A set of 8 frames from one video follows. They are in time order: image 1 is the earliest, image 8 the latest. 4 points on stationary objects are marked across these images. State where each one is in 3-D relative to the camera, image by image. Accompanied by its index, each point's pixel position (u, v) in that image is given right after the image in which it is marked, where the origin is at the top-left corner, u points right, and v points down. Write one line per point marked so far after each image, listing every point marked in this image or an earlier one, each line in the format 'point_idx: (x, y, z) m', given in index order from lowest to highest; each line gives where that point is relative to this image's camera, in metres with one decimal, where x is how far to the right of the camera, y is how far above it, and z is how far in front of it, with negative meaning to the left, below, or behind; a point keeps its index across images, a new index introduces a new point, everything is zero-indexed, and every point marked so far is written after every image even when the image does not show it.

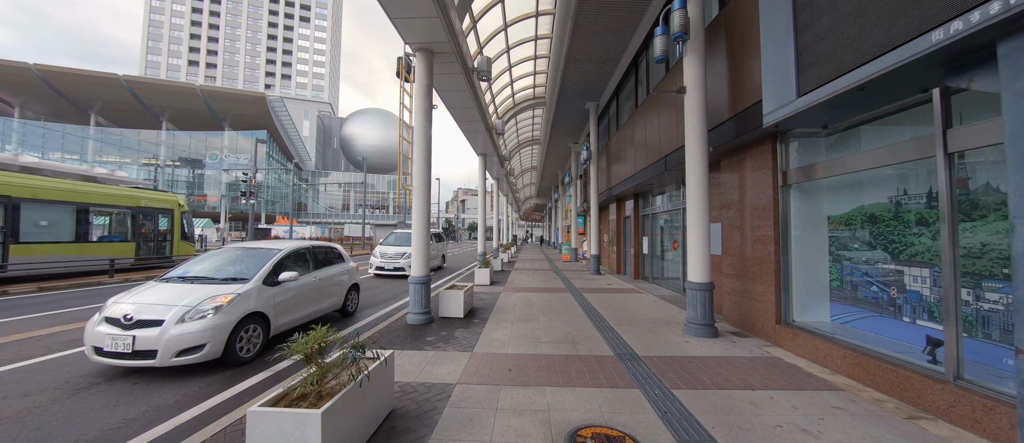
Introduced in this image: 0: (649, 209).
0: (+4.9, +0.5, +11.0) m
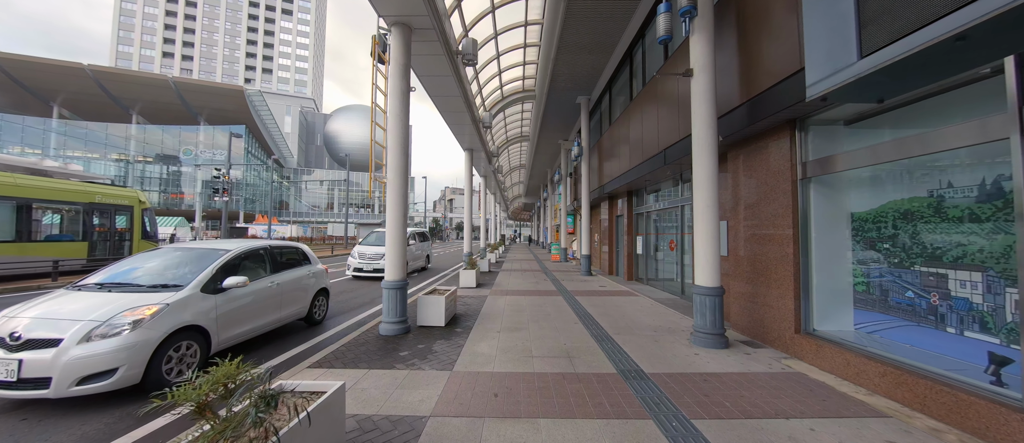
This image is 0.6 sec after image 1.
0: (+4.5, +0.5, +10.5) m
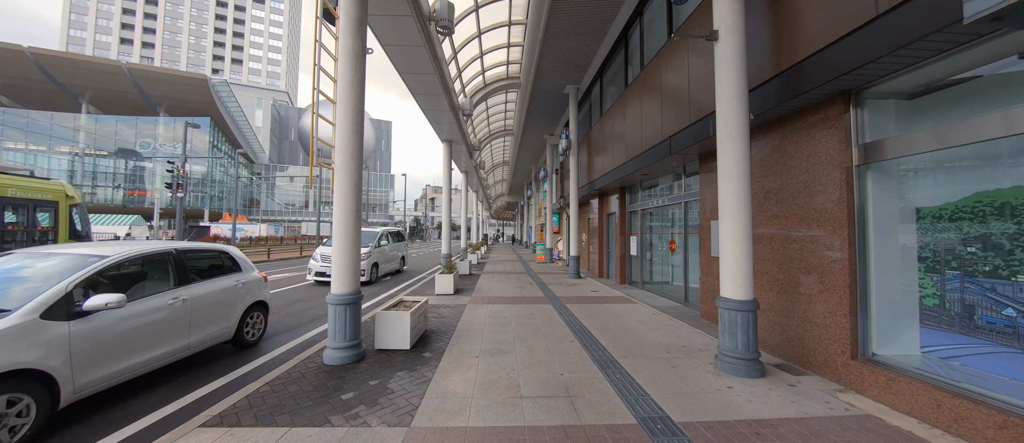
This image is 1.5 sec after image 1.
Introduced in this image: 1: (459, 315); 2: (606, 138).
0: (+4.0, +0.5, +9.6) m
1: (-1.1, -1.9, +6.4) m
2: (+3.3, +2.9, +10.9) m
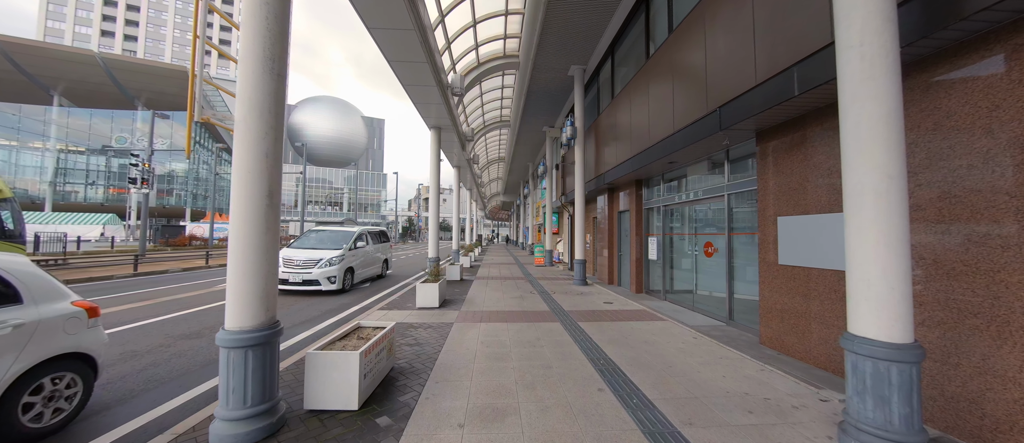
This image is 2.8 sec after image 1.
0: (+3.9, +0.6, +8.2) m
1: (-1.1, -1.9, +4.9) m
2: (+3.3, +3.0, +9.4) m
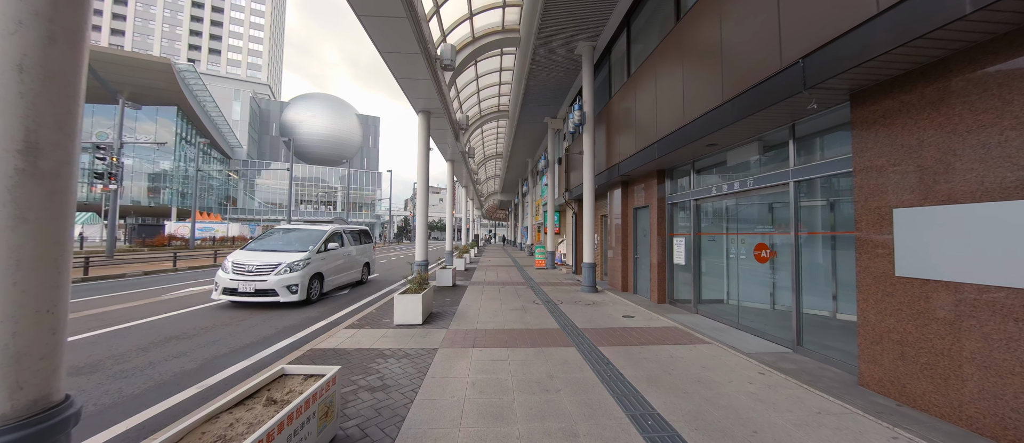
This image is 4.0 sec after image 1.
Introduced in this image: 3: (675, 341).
0: (+3.9, +0.6, +7.0) m
1: (-1.1, -1.8, +3.5) m
2: (+3.3, +3.0, +8.1) m
3: (+2.5, -1.9, +4.8) m
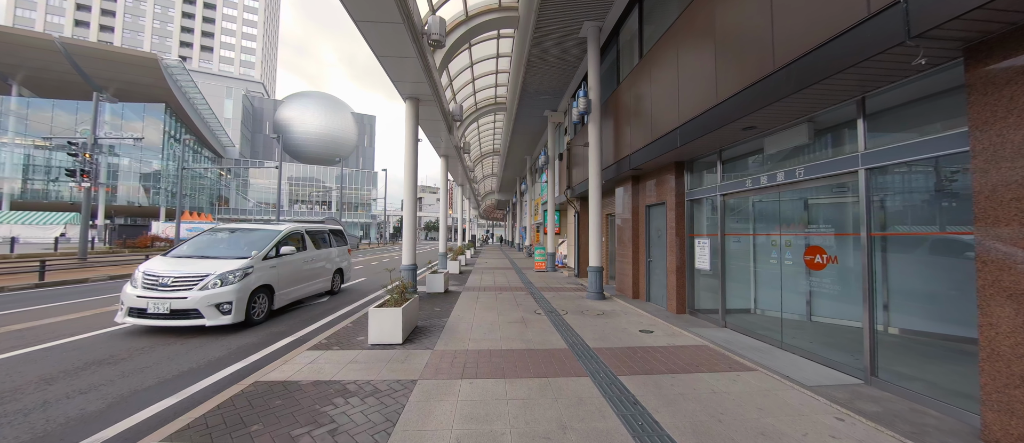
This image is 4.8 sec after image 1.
0: (+3.9, +0.7, +6.1) m
1: (-1.1, -1.8, +2.6) m
2: (+3.2, +3.1, +7.3) m
3: (+2.5, -1.8, +3.9) m
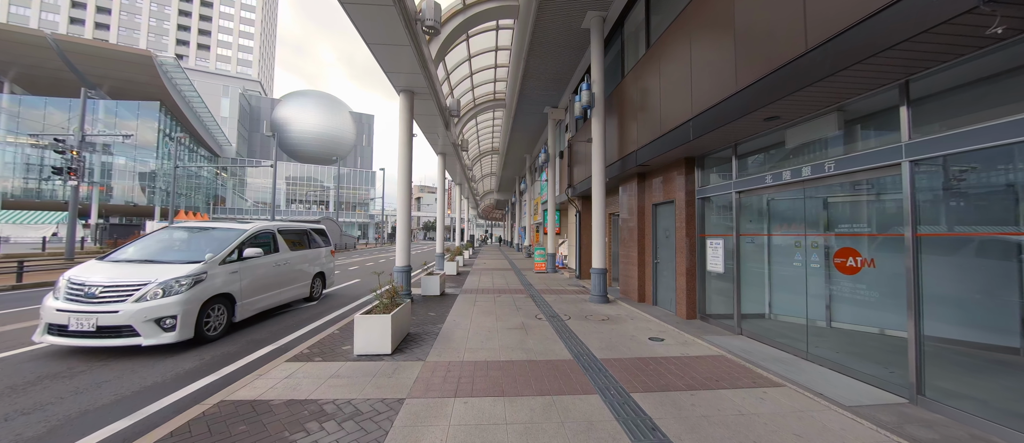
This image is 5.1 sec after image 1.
0: (+3.9, +0.7, +5.7) m
1: (-1.1, -1.8, +2.2) m
2: (+3.2, +3.1, +6.9) m
3: (+2.5, -1.8, +3.5) m
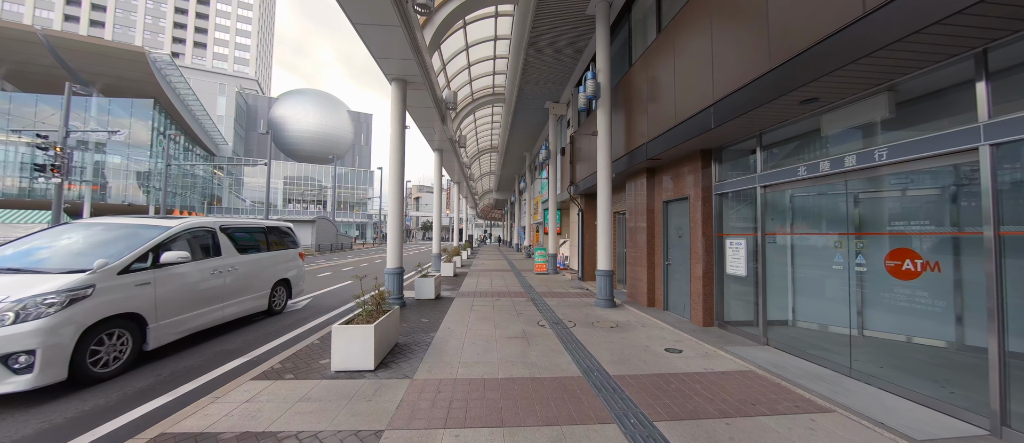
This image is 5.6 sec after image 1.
0: (+3.9, +0.7, +5.2) m
1: (-1.0, -1.7, +1.7) m
2: (+3.2, +3.1, +6.4) m
3: (+2.5, -1.8, +3.0) m
